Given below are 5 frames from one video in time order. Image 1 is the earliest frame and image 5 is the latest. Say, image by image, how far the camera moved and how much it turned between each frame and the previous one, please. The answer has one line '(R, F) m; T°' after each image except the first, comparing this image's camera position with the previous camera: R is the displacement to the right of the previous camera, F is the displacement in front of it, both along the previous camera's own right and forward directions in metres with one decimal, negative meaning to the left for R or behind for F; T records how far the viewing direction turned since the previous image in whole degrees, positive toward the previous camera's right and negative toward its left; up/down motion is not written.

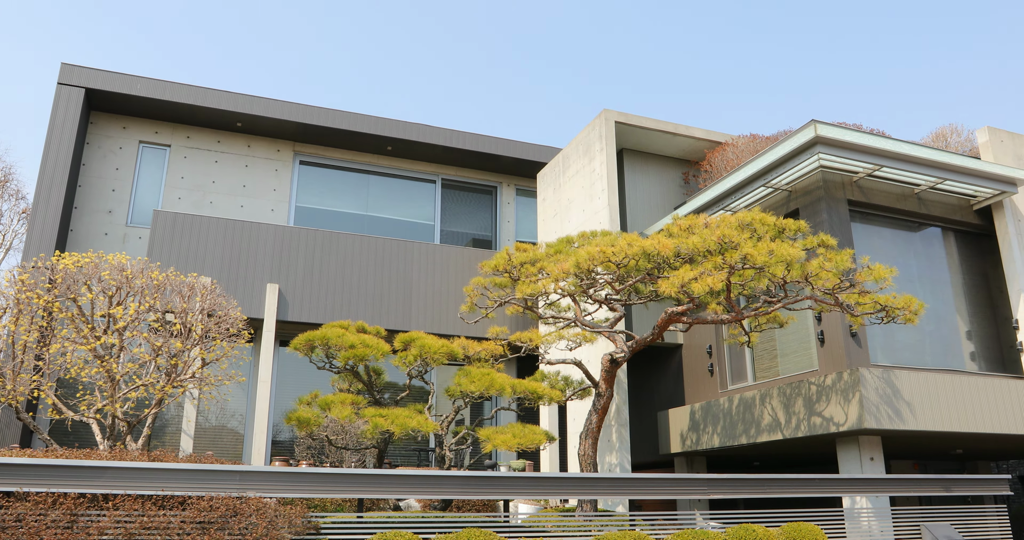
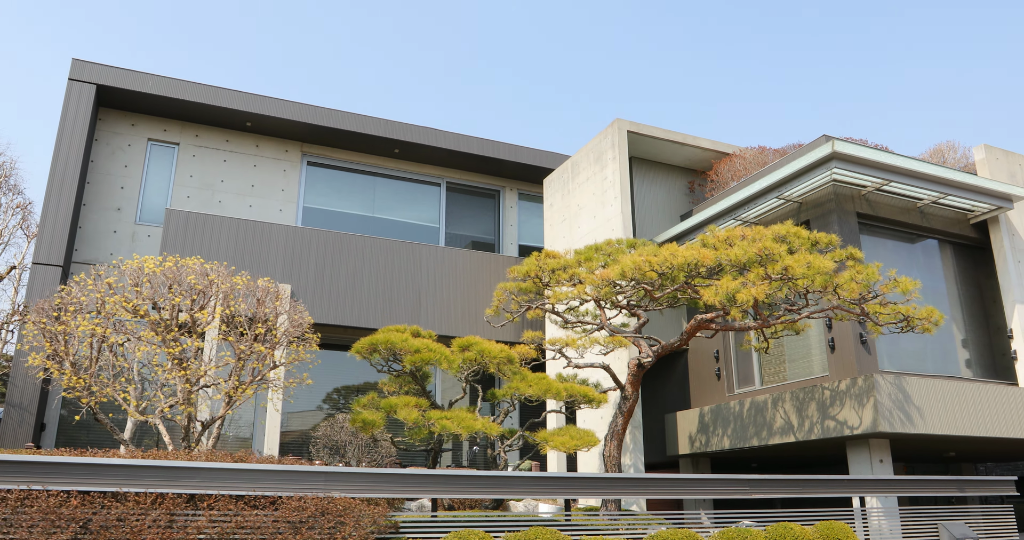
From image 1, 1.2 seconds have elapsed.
(-0.7, -0.2) m; +2°
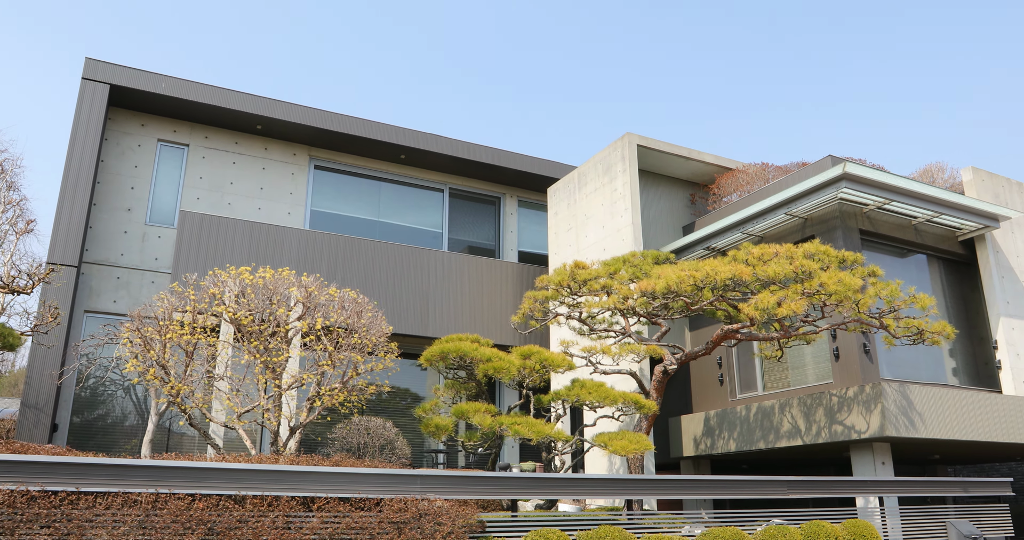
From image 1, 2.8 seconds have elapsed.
(-0.9, -0.3) m; +3°
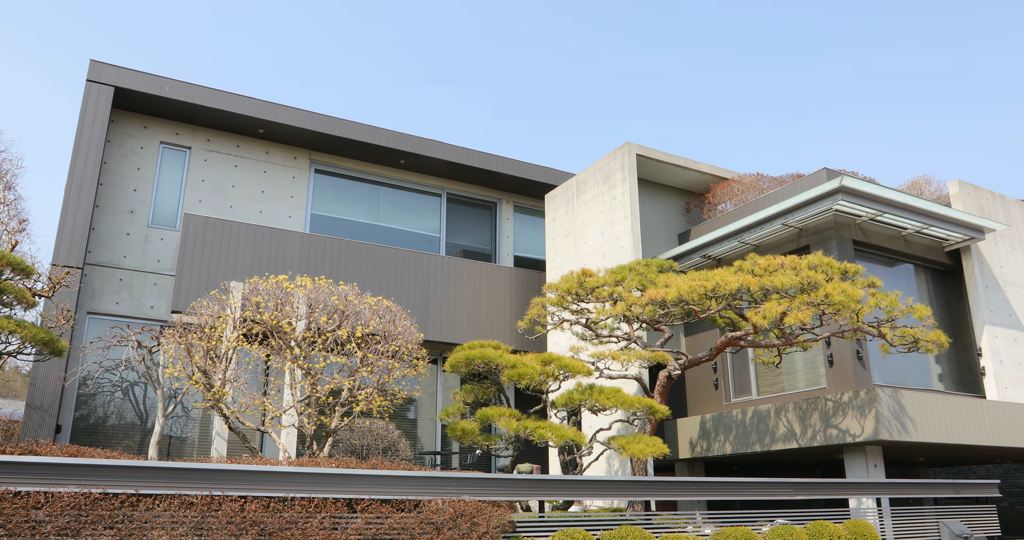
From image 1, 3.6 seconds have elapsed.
(-0.4, -0.2) m; +2°
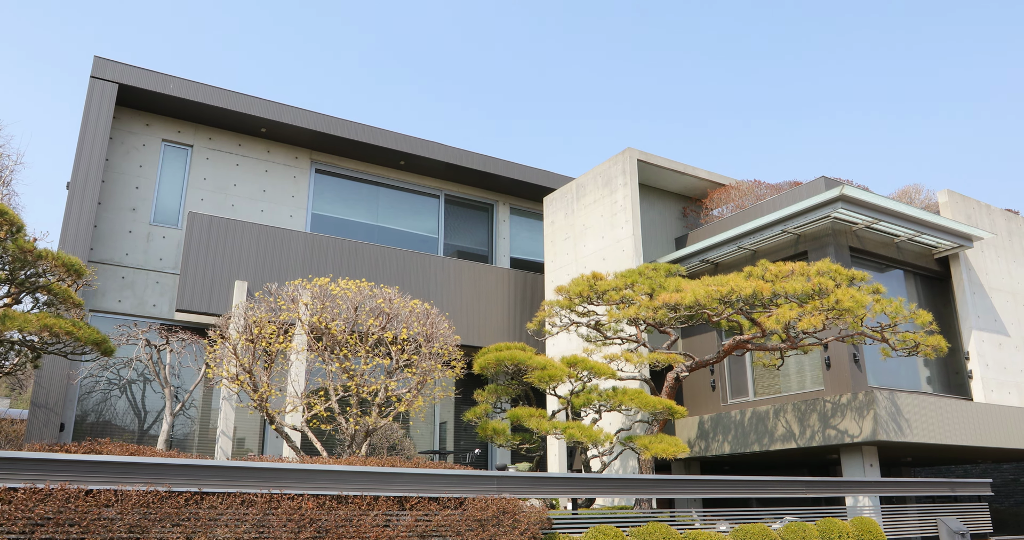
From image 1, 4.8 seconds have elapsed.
(-0.5, -0.1) m; +2°
